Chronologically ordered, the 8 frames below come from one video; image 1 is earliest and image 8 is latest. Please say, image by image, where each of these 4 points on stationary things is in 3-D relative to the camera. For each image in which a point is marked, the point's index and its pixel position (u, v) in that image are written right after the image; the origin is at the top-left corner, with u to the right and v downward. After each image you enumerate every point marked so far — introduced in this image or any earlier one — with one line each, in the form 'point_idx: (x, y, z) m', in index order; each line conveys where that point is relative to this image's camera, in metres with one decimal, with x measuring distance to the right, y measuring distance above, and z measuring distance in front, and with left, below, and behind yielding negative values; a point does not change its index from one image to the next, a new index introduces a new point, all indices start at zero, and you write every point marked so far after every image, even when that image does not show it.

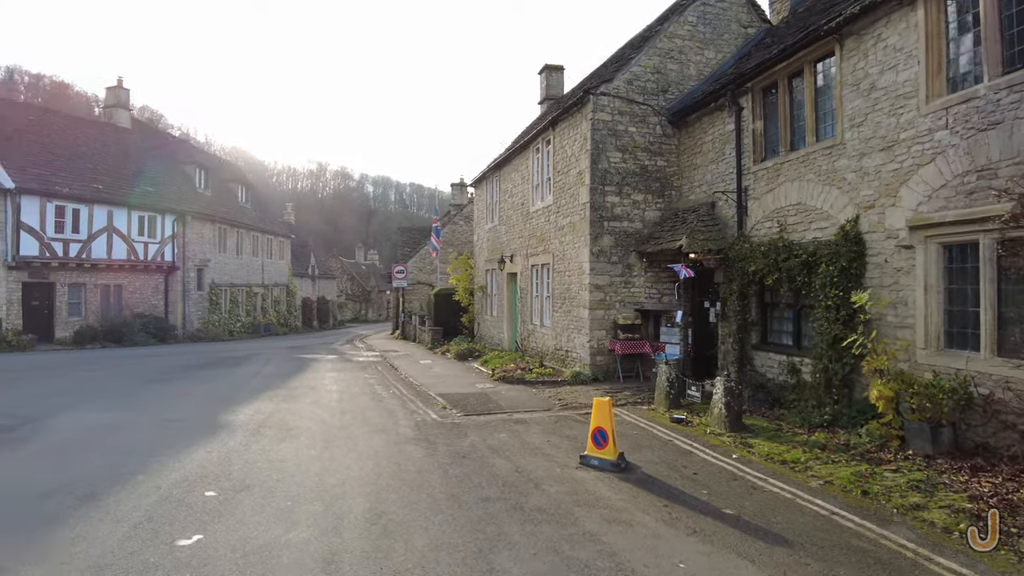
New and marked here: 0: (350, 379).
0: (-3.6, -2.0, +14.4) m
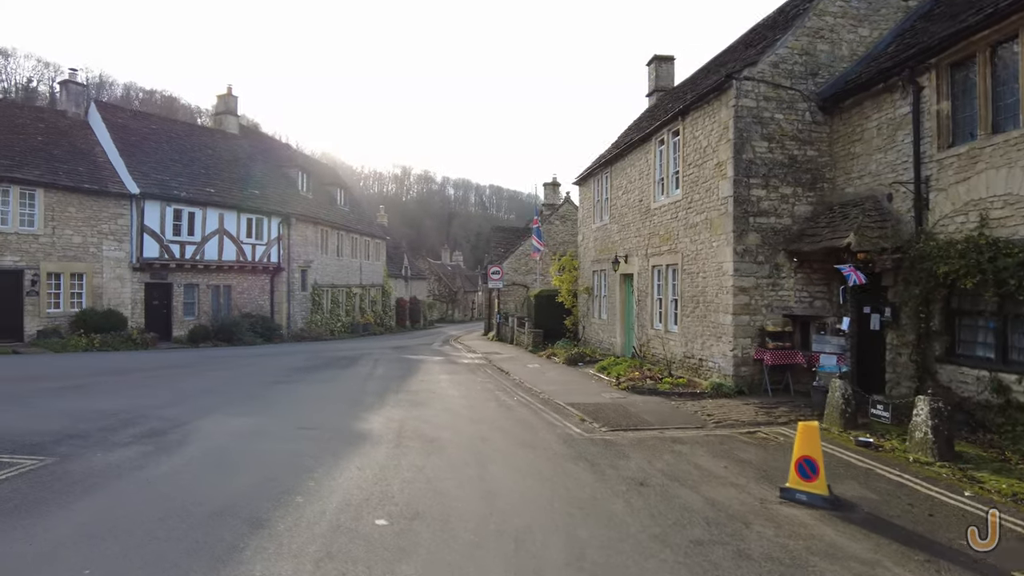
0: (-1.0, -2.1, +14.0) m
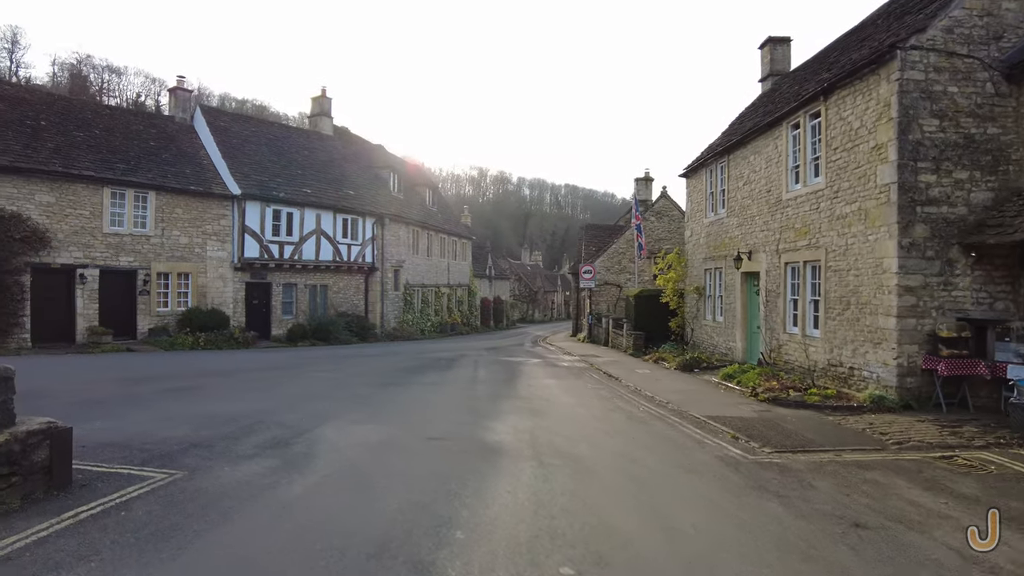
0: (+1.3, -2.1, +13.1) m
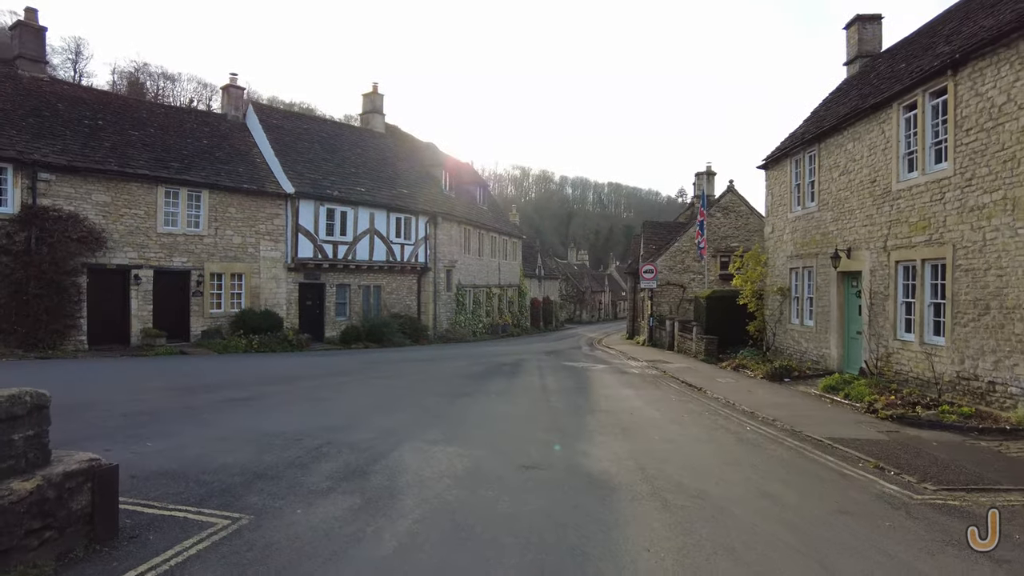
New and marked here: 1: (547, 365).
0: (+2.7, -2.1, +11.9) m
1: (+0.9, -2.1, +17.3) m
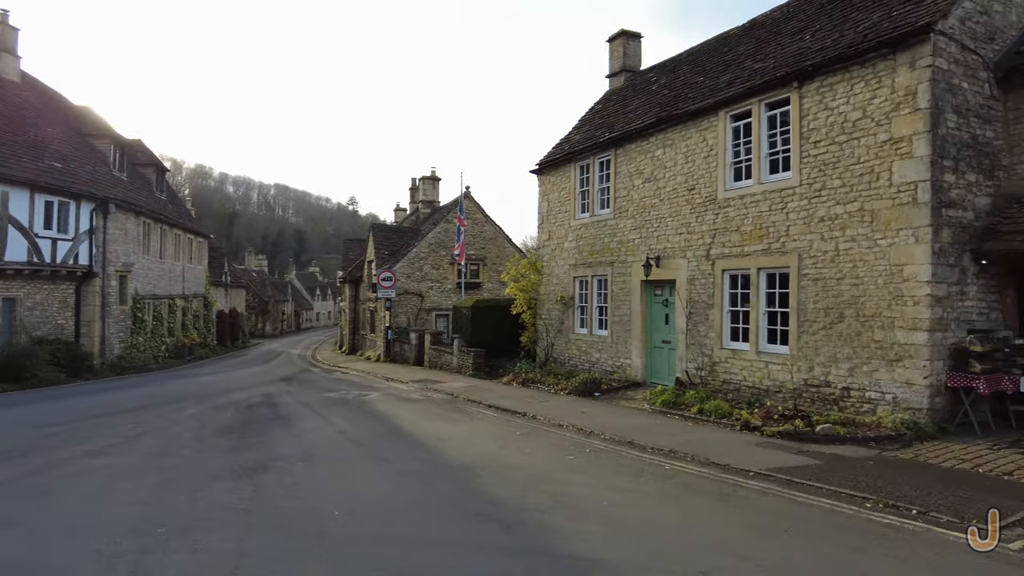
0: (0.0, -2.3, +9.7) m
1: (-4.2, -2.3, +13.5) m
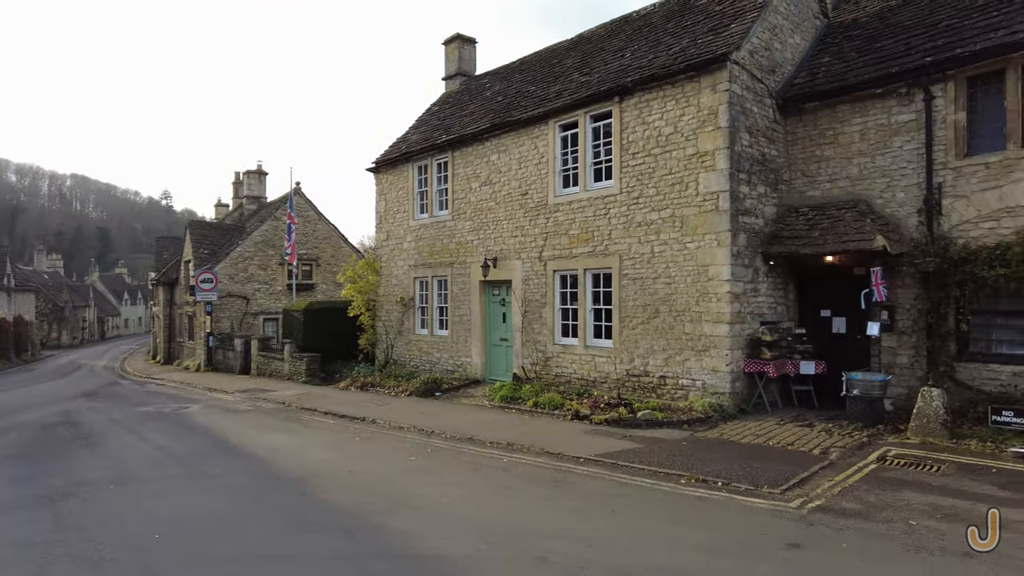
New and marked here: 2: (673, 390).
0: (-2.4, -2.3, +9.5) m
1: (-7.4, -2.4, +12.2) m
2: (+2.6, -1.6, +10.3) m
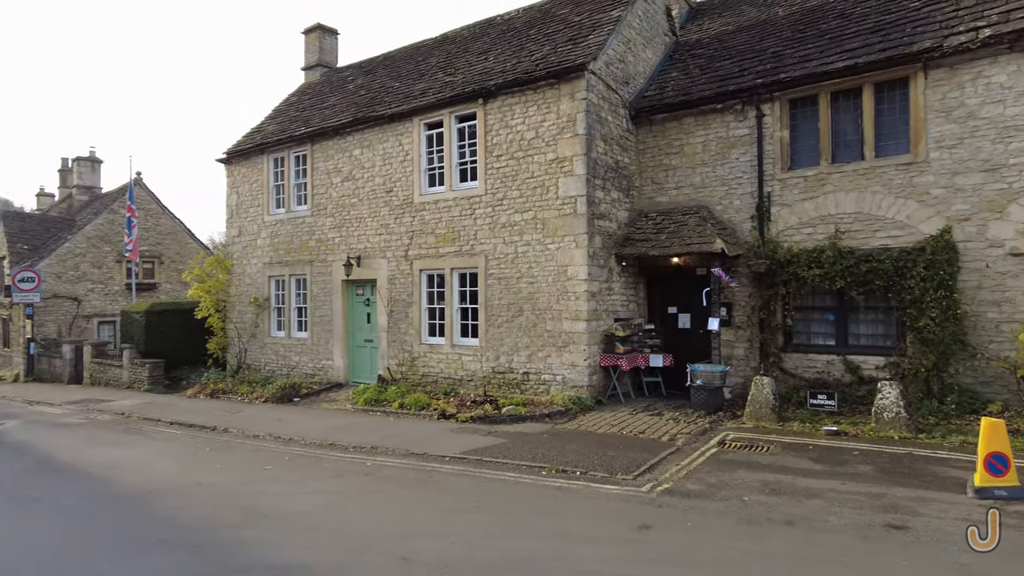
0: (-4.3, -2.3, +8.8) m
1: (-9.7, -2.4, +10.5) m
2: (+0.5, -1.6, +10.7) m
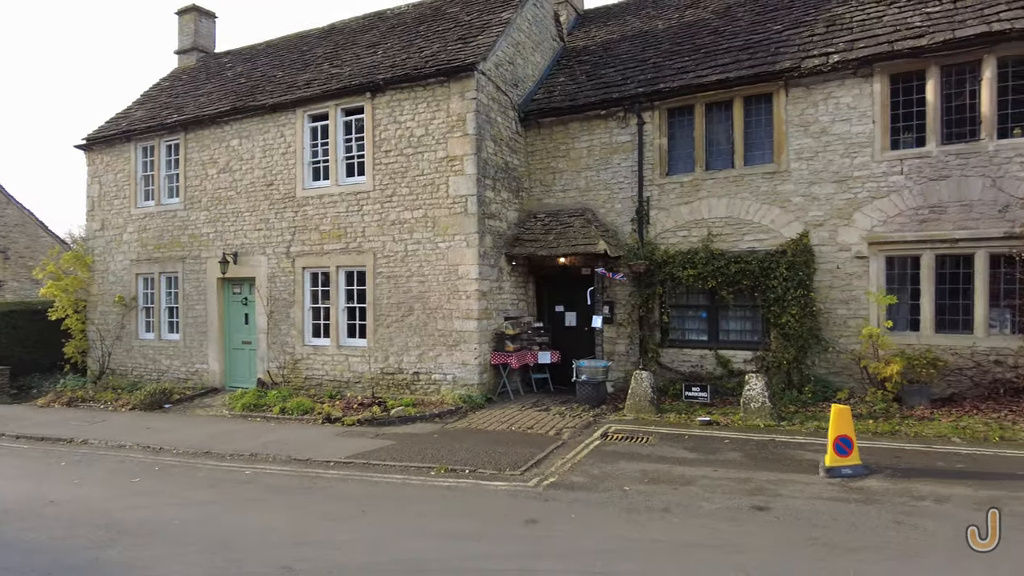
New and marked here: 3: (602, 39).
0: (-5.7, -2.3, +8.0) m
1: (-11.3, -2.4, +8.8) m
2: (-1.3, -1.6, +10.6) m
3: (+1.9, +5.3, +13.7) m
